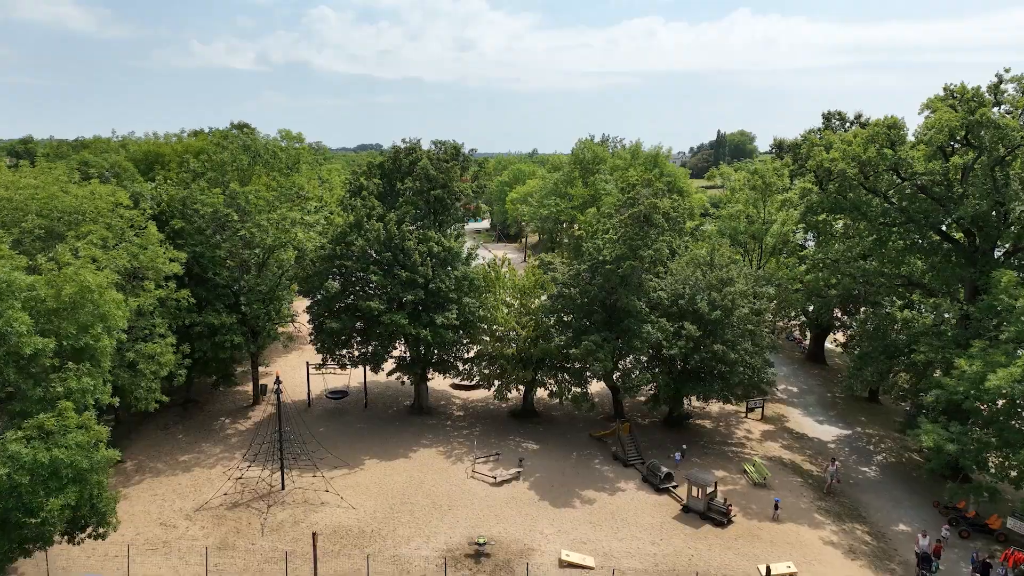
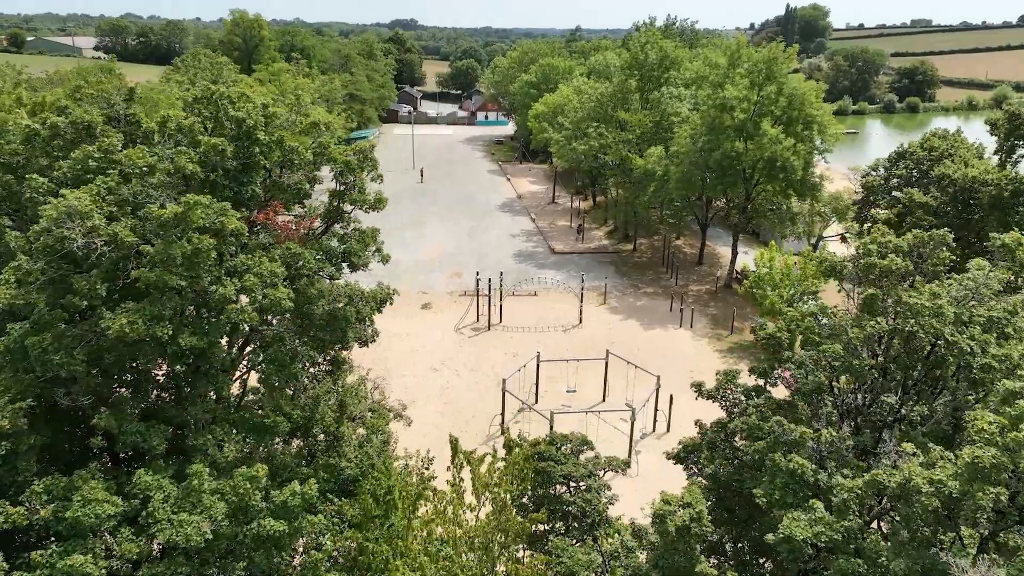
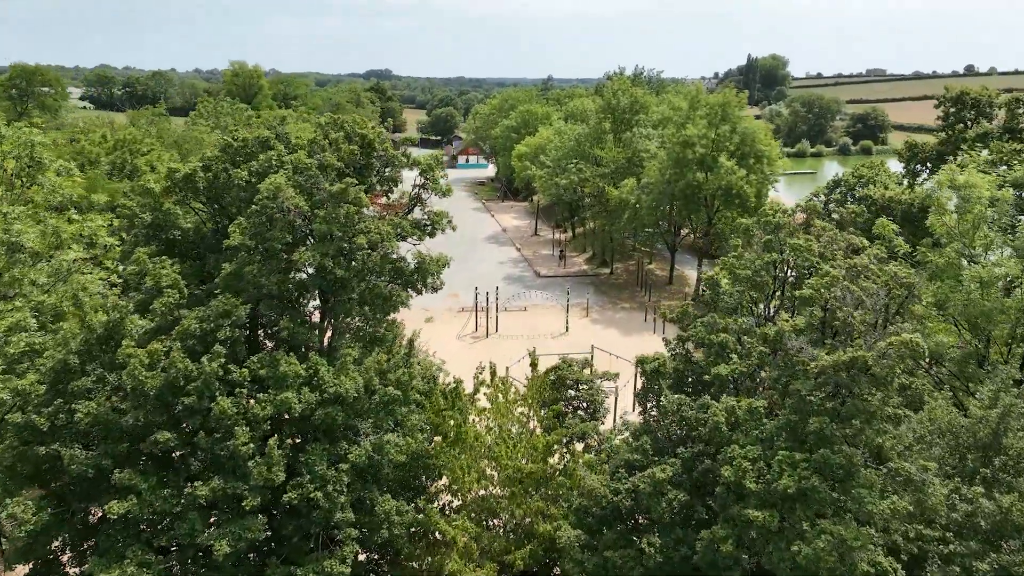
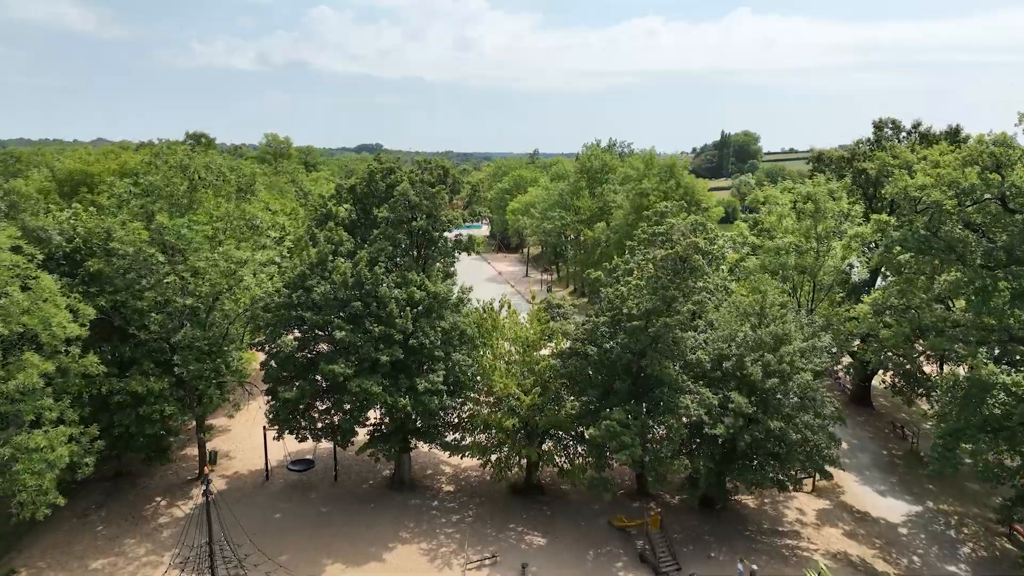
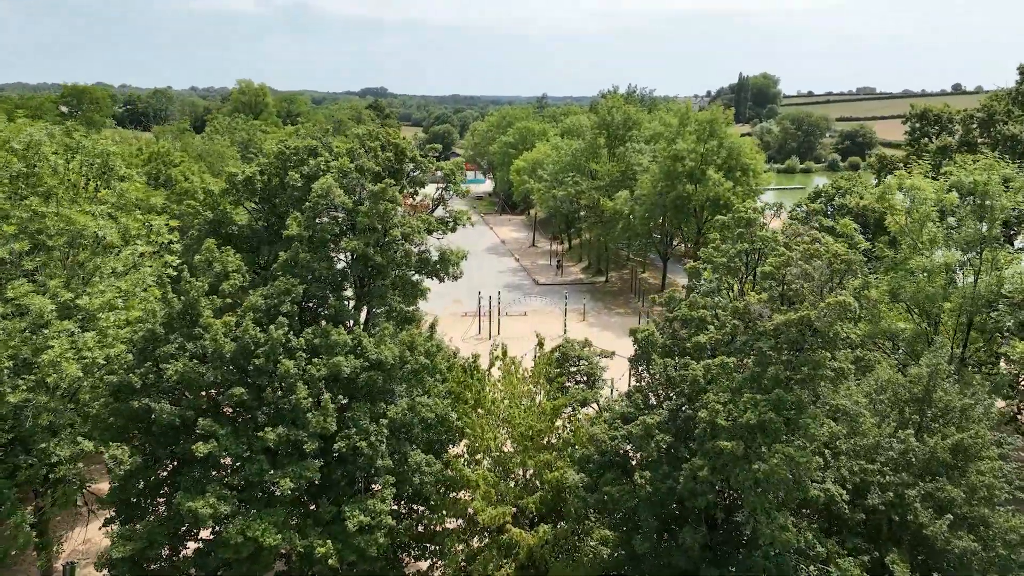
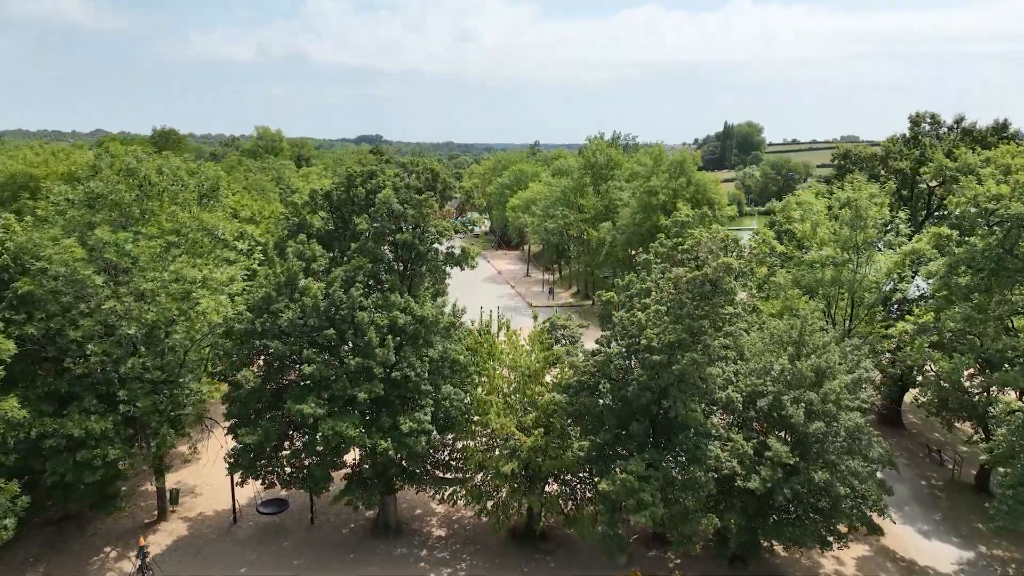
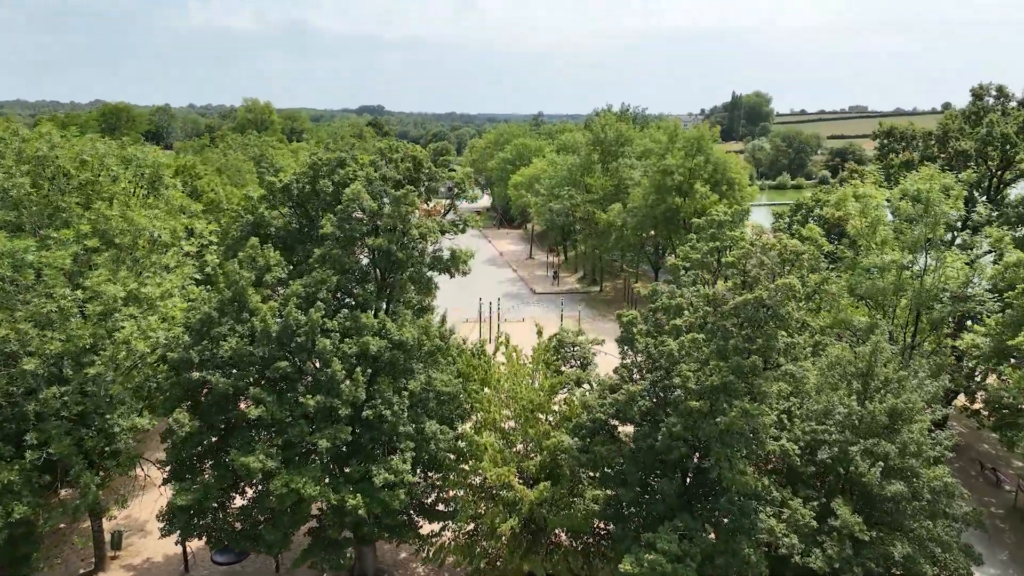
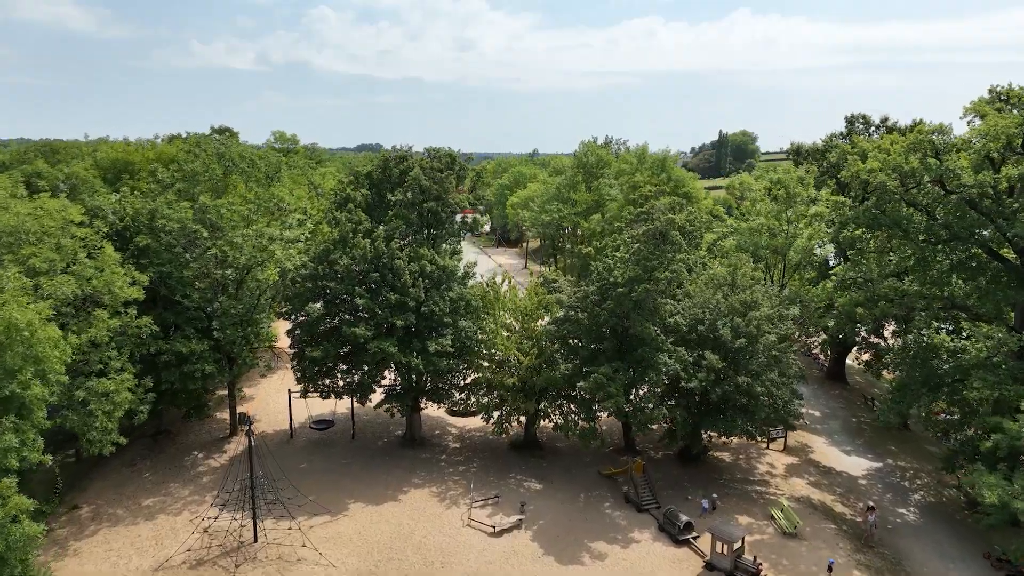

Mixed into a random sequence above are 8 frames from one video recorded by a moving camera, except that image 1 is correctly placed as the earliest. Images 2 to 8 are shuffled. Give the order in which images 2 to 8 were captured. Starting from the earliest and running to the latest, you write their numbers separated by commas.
8, 4, 6, 7, 5, 3, 2
